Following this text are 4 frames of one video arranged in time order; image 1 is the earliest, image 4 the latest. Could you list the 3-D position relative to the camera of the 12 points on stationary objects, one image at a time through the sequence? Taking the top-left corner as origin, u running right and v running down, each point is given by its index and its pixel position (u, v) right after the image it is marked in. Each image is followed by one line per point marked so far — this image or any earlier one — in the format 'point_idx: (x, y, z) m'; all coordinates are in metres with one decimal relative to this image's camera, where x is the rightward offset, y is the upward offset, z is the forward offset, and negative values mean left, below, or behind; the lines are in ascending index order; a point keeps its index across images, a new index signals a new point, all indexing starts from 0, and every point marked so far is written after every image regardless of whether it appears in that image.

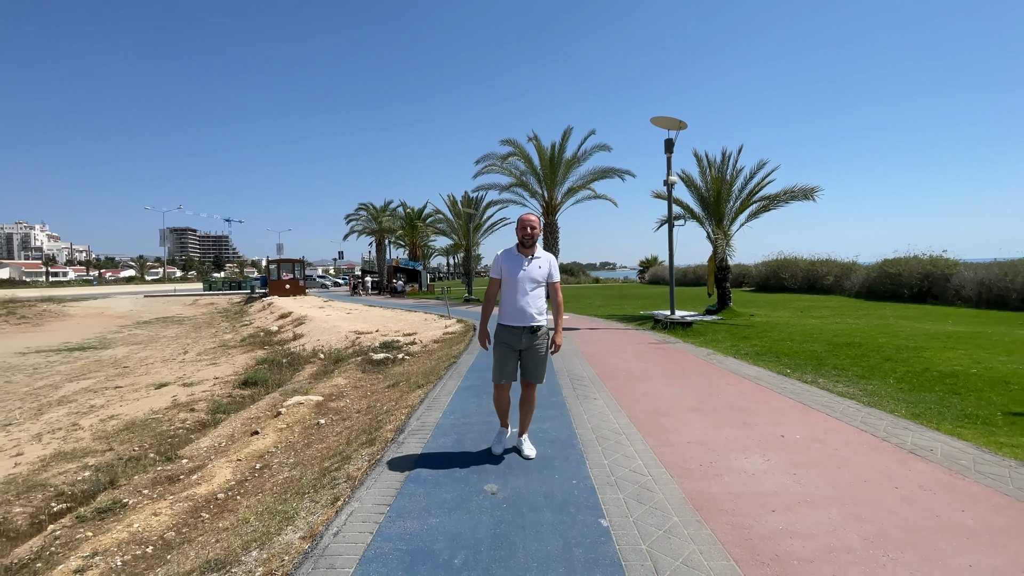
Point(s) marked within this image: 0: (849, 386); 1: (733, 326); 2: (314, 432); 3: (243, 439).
0: (+4.5, -1.3, +6.8) m
1: (+5.9, -1.0, +13.6) m
2: (-2.5, -1.8, +6.5) m
3: (-3.6, -2.0, +6.8) m
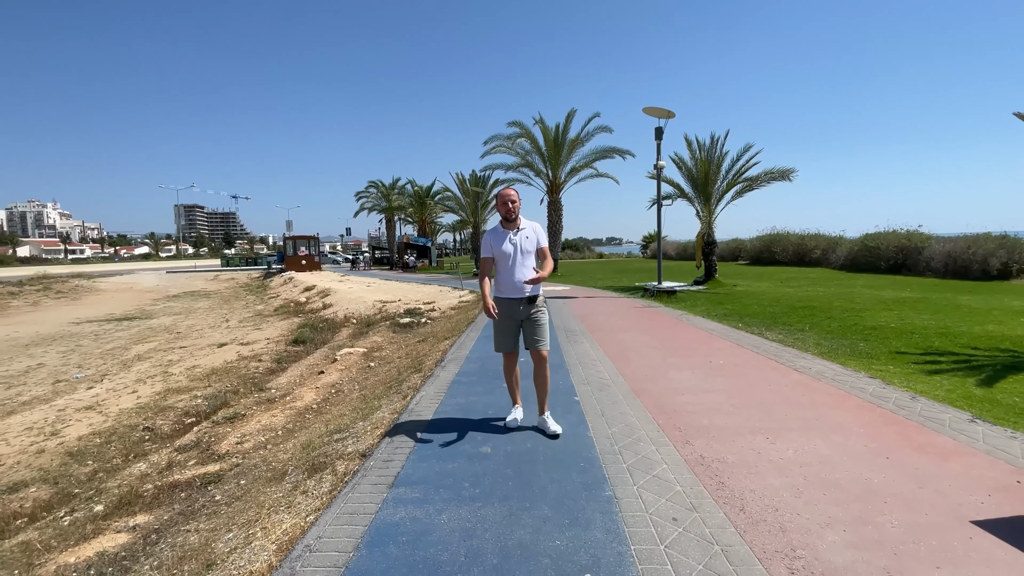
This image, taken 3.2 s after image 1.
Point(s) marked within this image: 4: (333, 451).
0: (+4.6, -0.8, +8.6) m
1: (+6.2, -0.2, +15.4) m
2: (-2.4, -1.4, +8.4) m
3: (-3.4, -1.5, +8.8) m
4: (-1.6, -1.5, +4.5) m
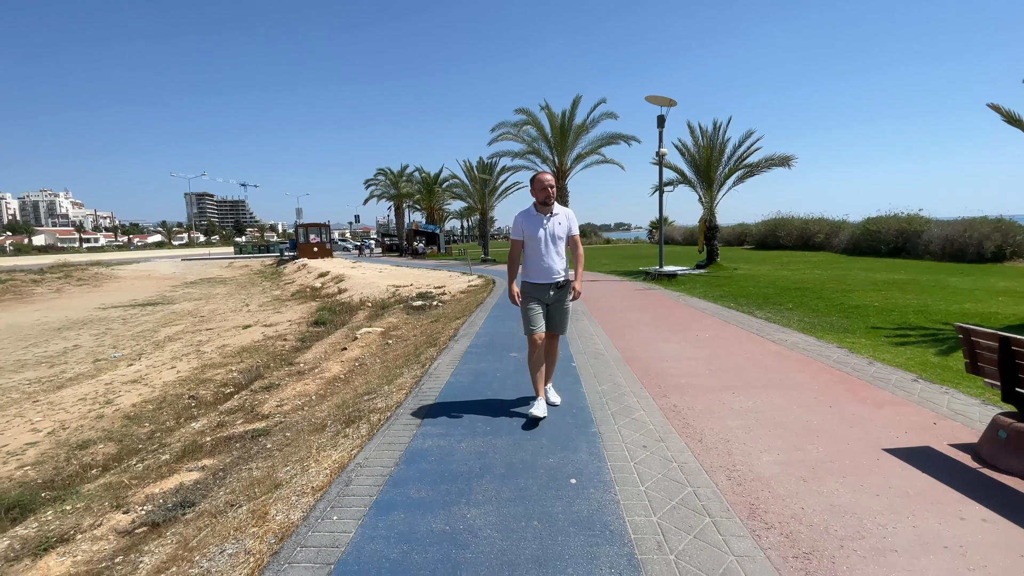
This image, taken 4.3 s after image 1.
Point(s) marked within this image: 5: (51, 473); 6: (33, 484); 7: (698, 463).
0: (+4.8, -0.5, +9.3) m
1: (+6.4, +0.3, +16.0) m
2: (-2.3, -1.1, +9.2) m
3: (-3.3, -1.2, +9.5) m
4: (-1.5, -1.2, +5.3) m
5: (-5.2, -2.1, +5.7) m
6: (-5.1, -2.1, +5.3) m
7: (+1.2, -1.1, +3.2) m
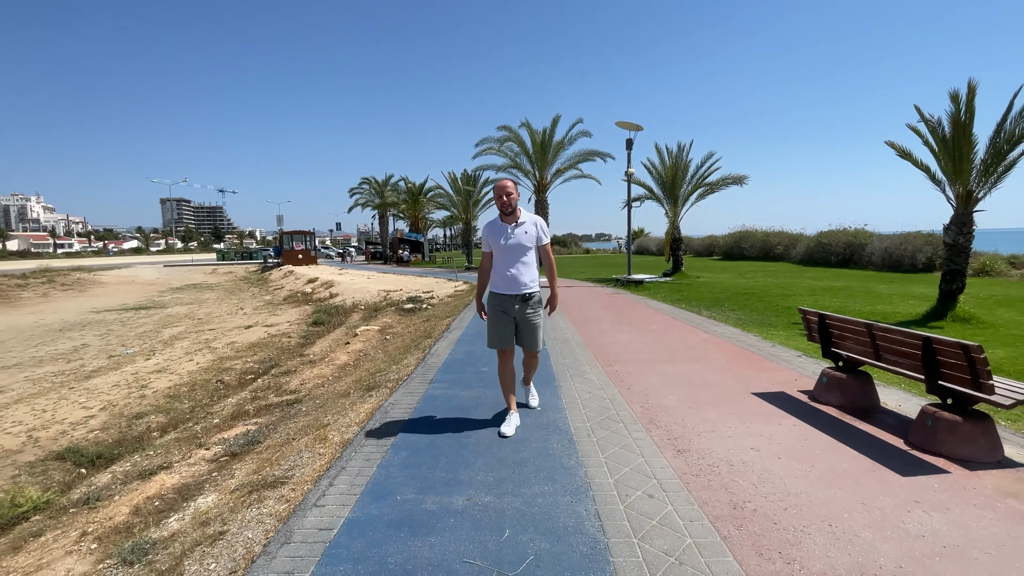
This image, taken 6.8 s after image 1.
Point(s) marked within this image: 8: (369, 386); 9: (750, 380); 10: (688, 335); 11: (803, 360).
0: (+4.4, -0.5, +10.9) m
1: (+5.8, +0.1, +17.7) m
2: (-2.6, -1.1, +10.6) m
3: (-3.7, -1.2, +10.9) m
4: (-1.7, -1.2, +6.7) m
5: (-5.4, -2.0, +6.9) m
6: (-5.3, -2.0, +6.6) m
7: (+1.0, -1.0, +4.7) m
8: (-1.8, -1.3, +6.5) m
9: (+2.5, -1.0, +5.4) m
10: (+2.7, -0.7, +7.8) m
11: (+3.6, -0.9, +6.3) m
